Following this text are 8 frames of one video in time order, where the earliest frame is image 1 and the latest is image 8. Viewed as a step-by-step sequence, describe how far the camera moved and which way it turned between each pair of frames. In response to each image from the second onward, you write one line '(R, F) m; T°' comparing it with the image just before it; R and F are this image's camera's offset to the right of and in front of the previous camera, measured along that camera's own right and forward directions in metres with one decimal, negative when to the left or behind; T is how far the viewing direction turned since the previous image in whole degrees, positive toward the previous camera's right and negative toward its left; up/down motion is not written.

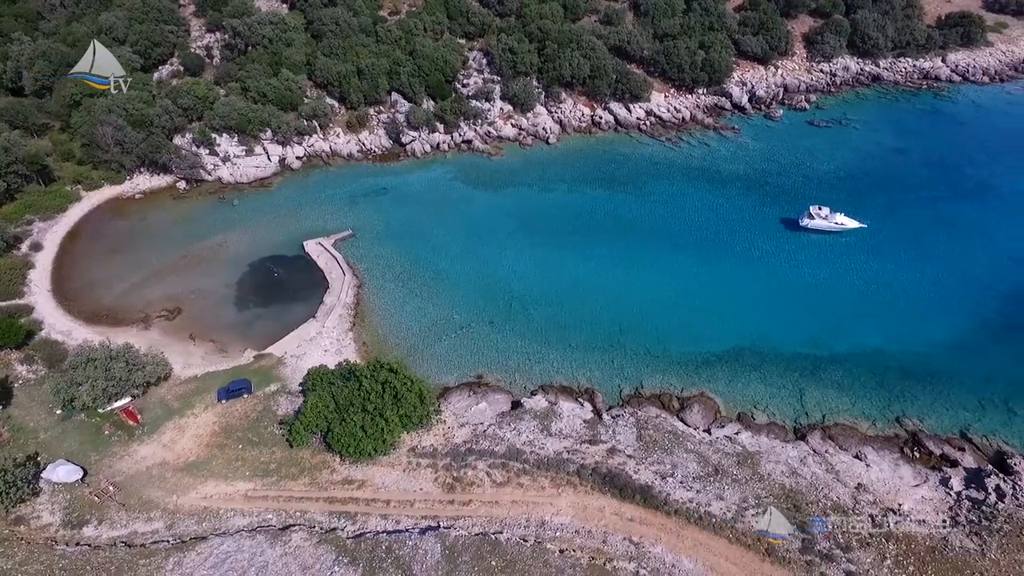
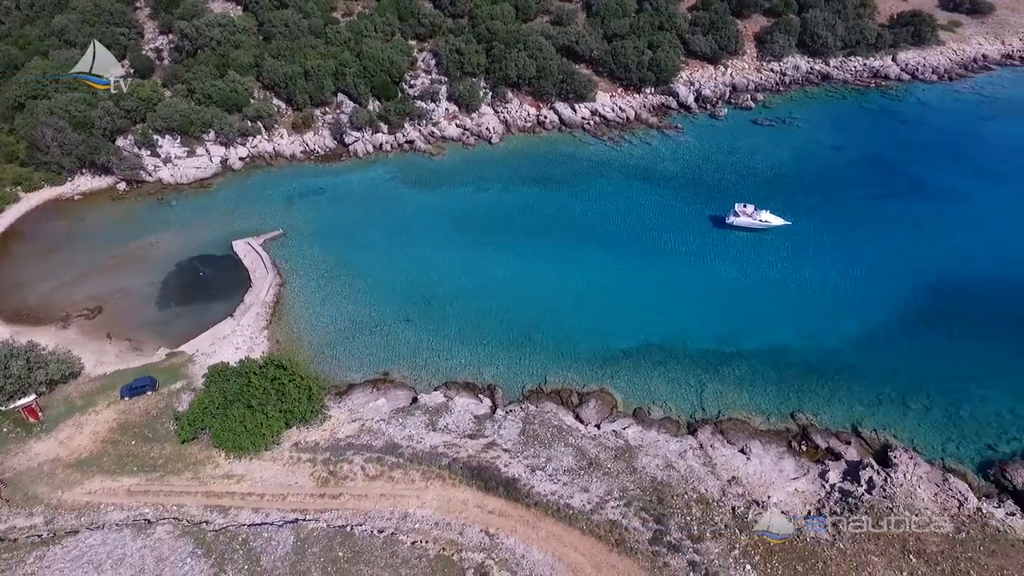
(+5.7, -0.4) m; 0°
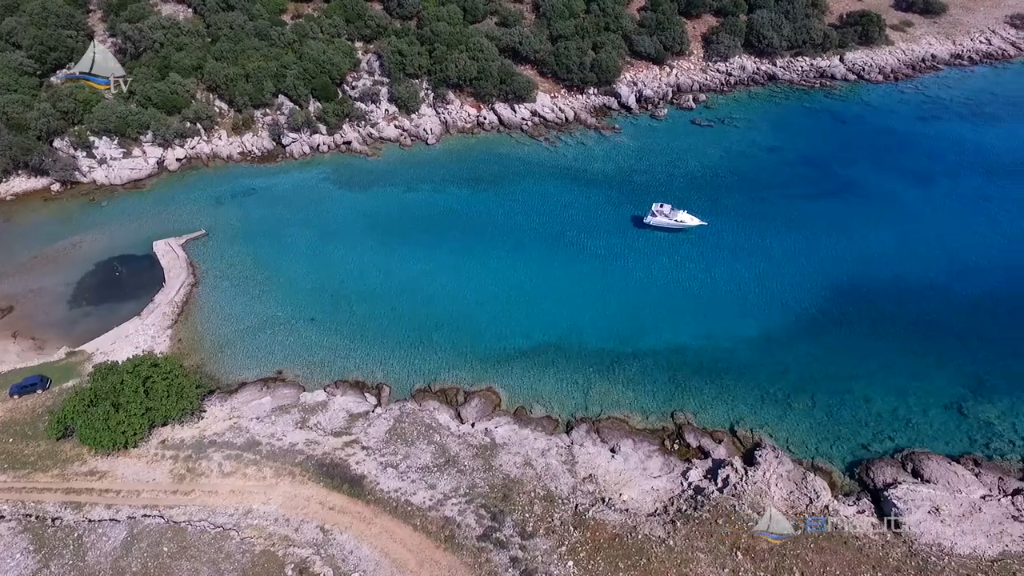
(+6.8, -0.3) m; 0°
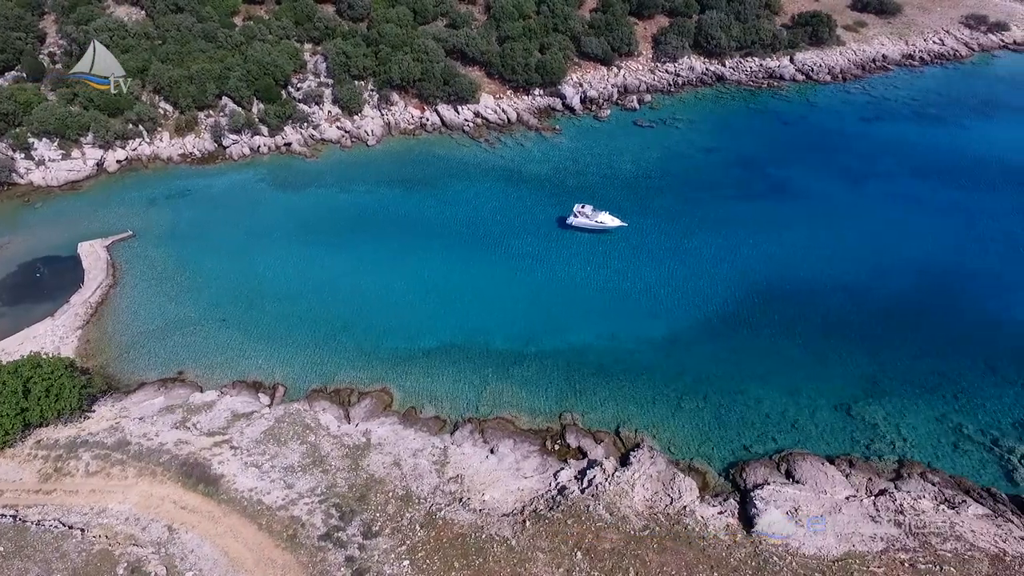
(+6.4, -0.2) m; 0°
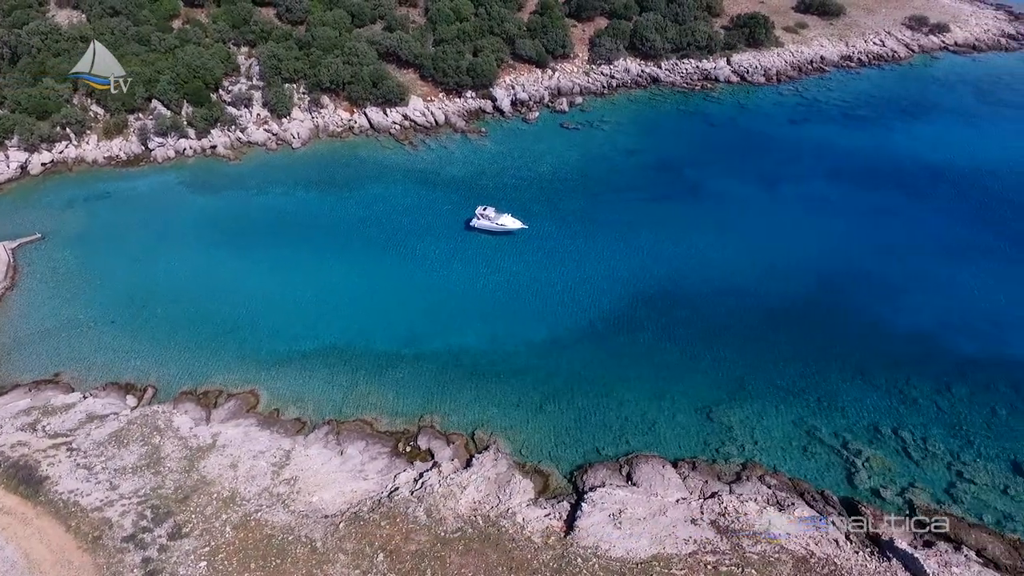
(+8.0, -0.1) m; 0°
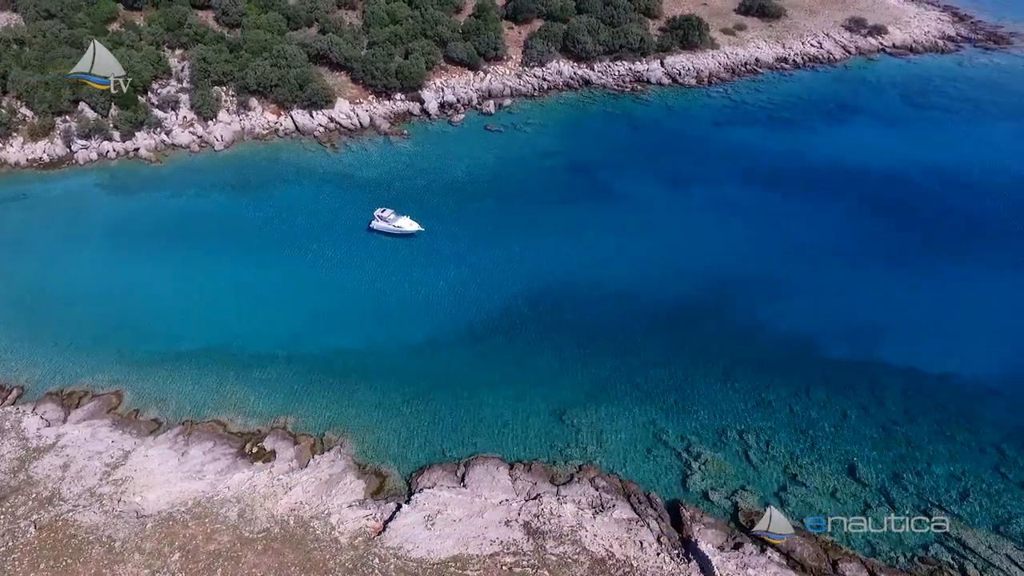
(+8.3, -0.1) m; 0°
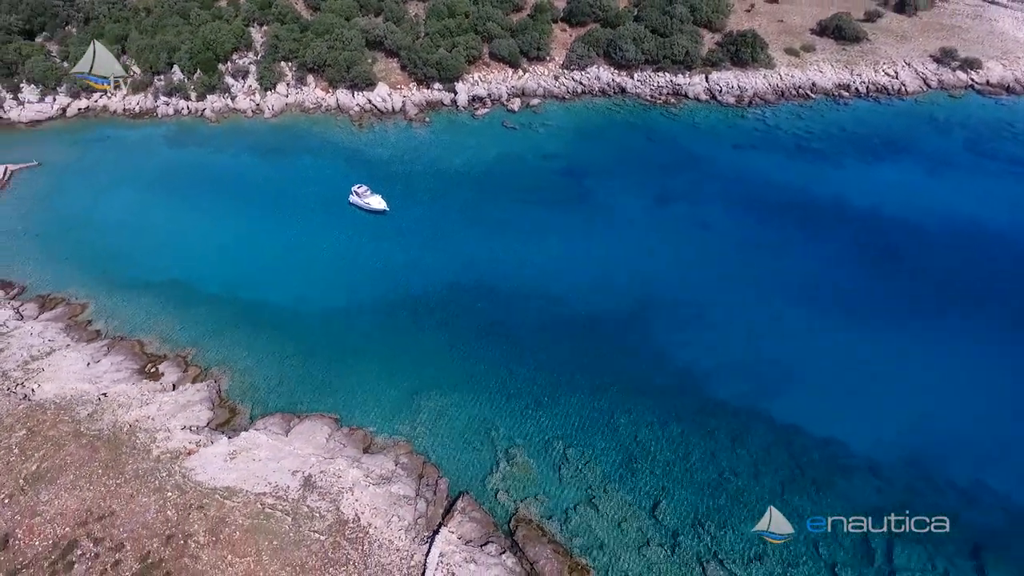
(+14.5, +0.2) m; -12°
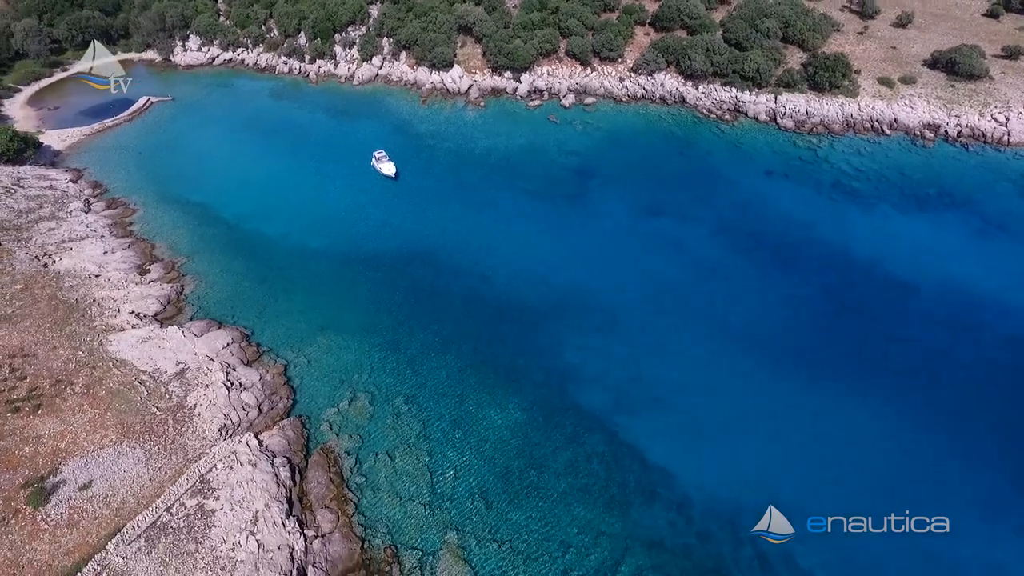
(+15.9, -0.2) m; -15°
